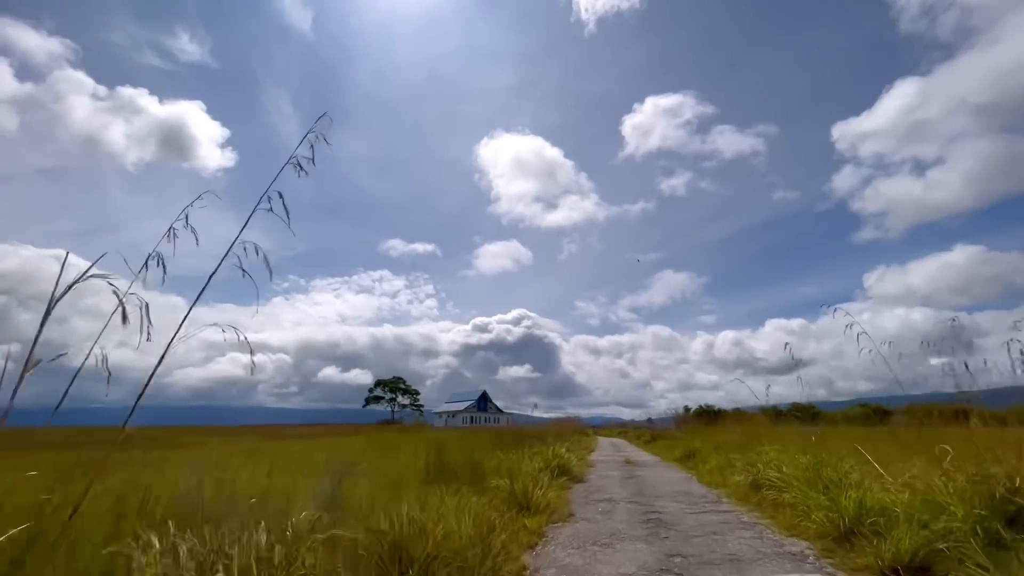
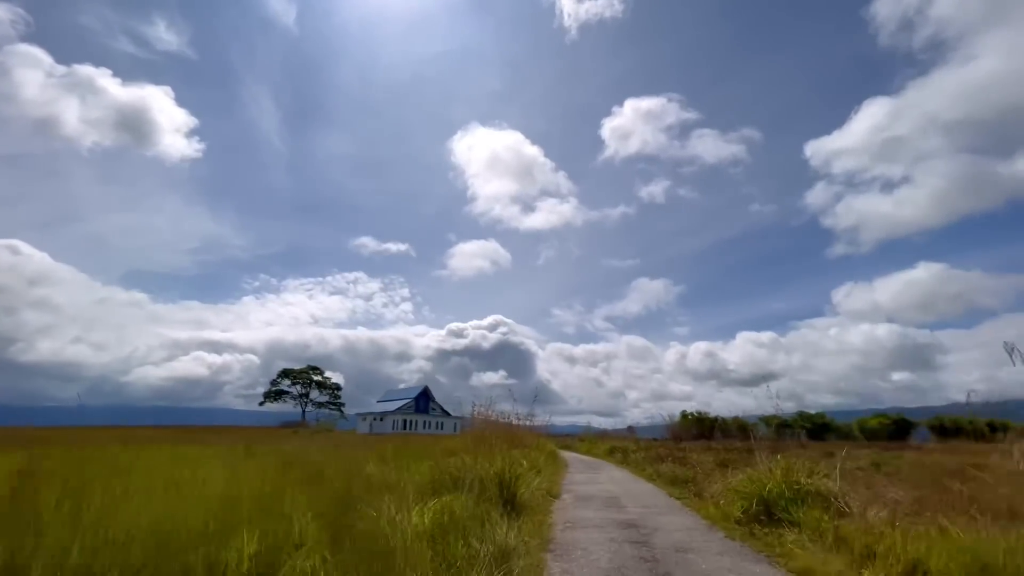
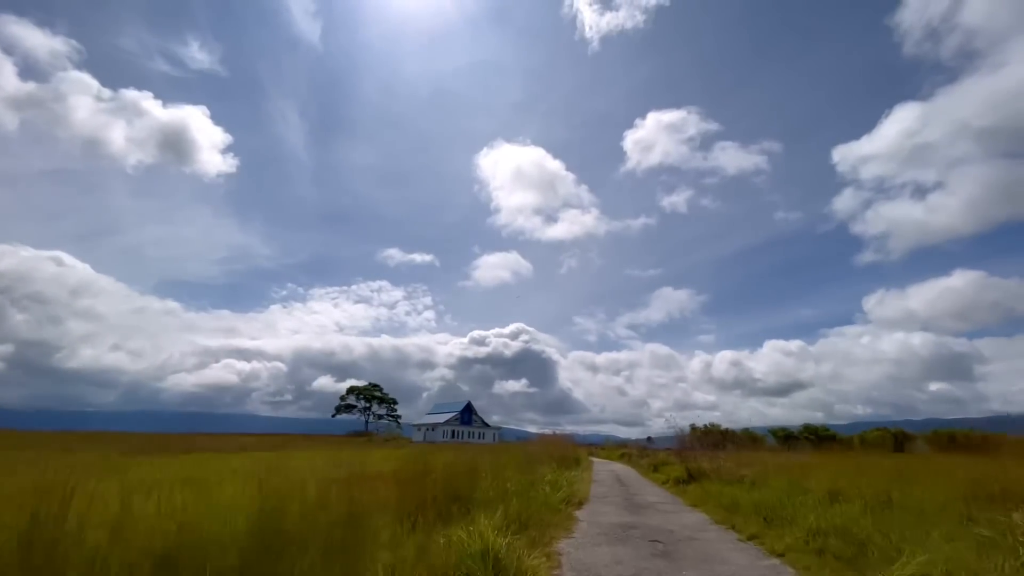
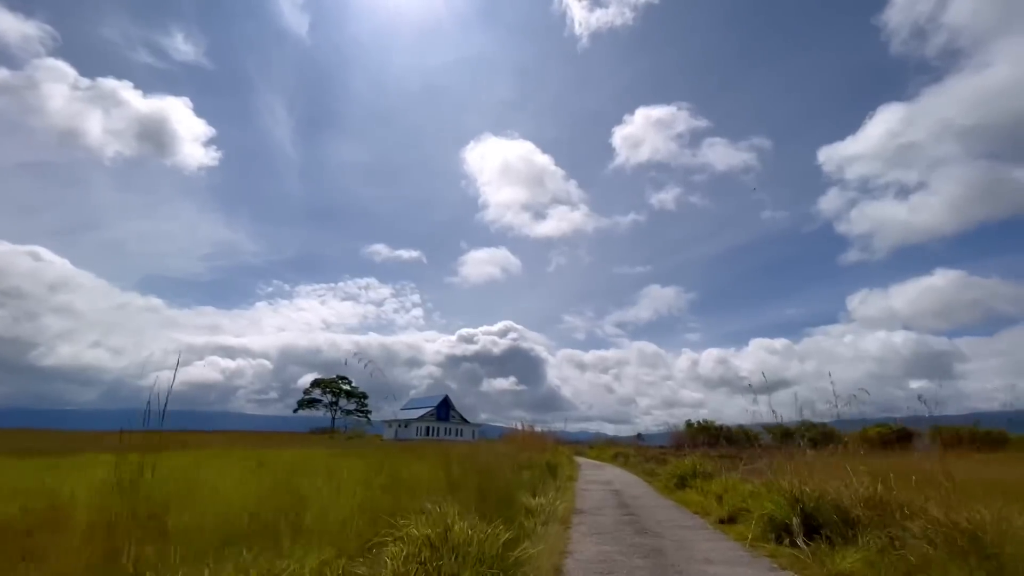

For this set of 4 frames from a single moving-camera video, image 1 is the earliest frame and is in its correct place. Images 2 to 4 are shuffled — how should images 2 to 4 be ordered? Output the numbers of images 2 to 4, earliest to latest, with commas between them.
3, 4, 2
